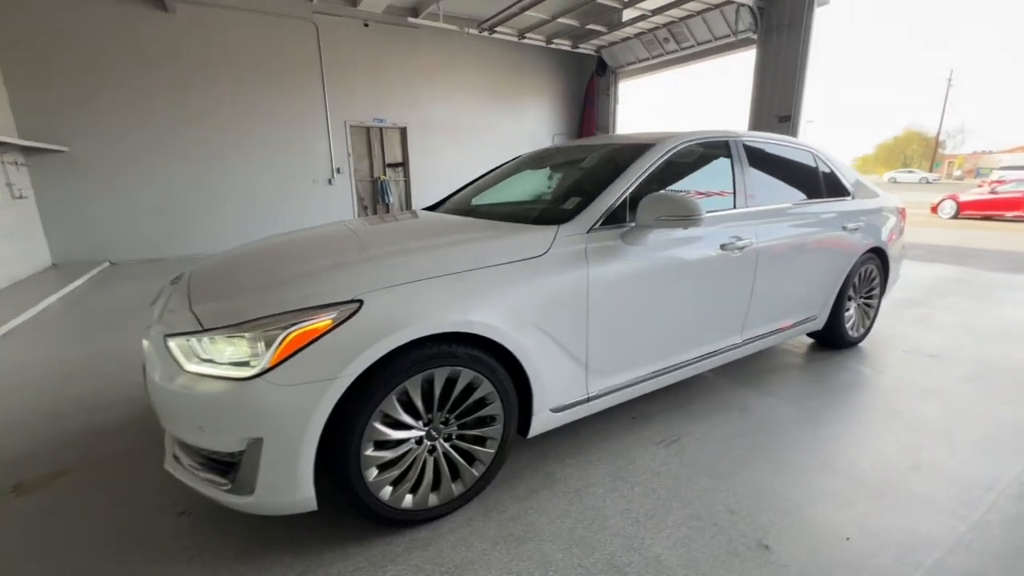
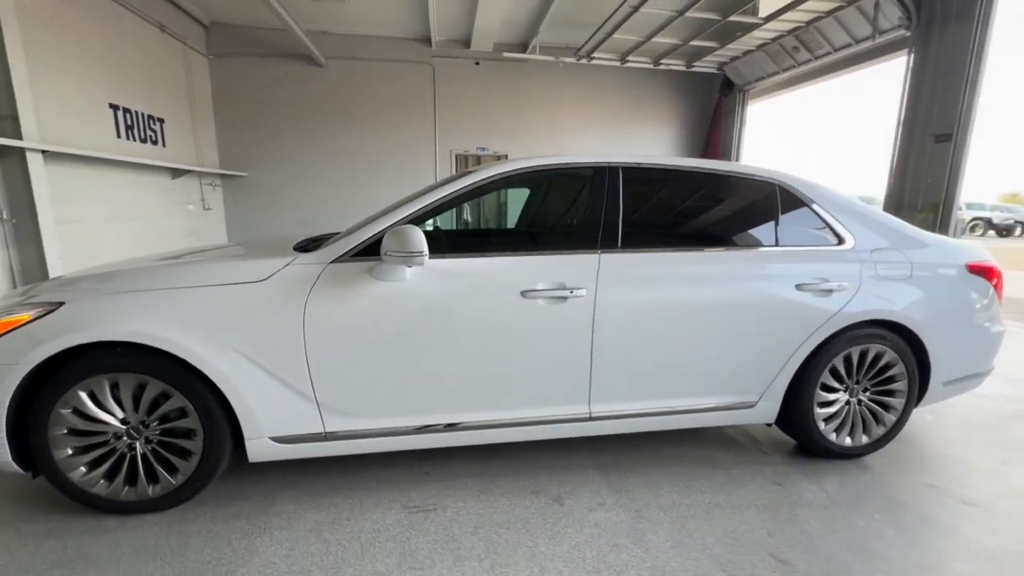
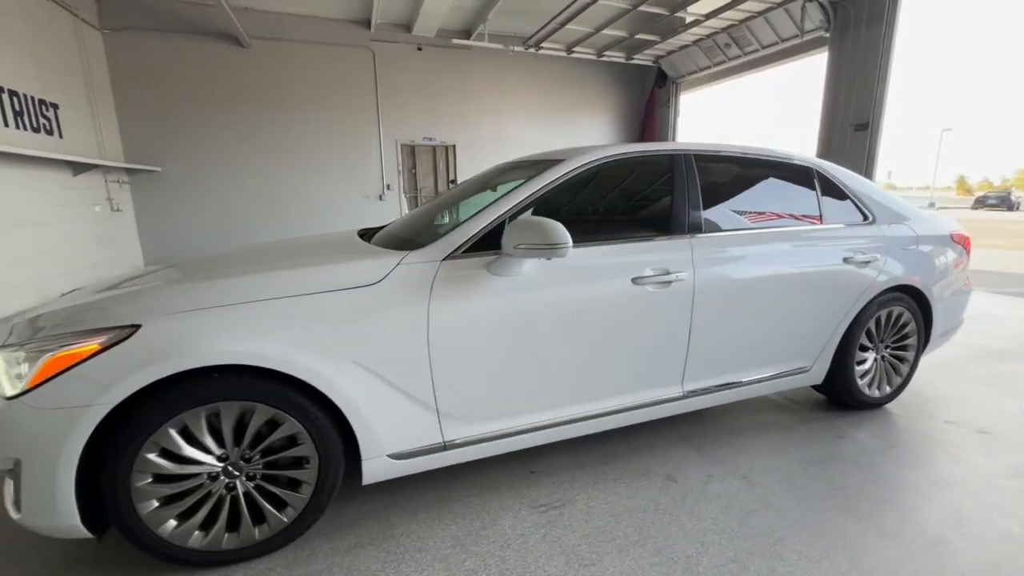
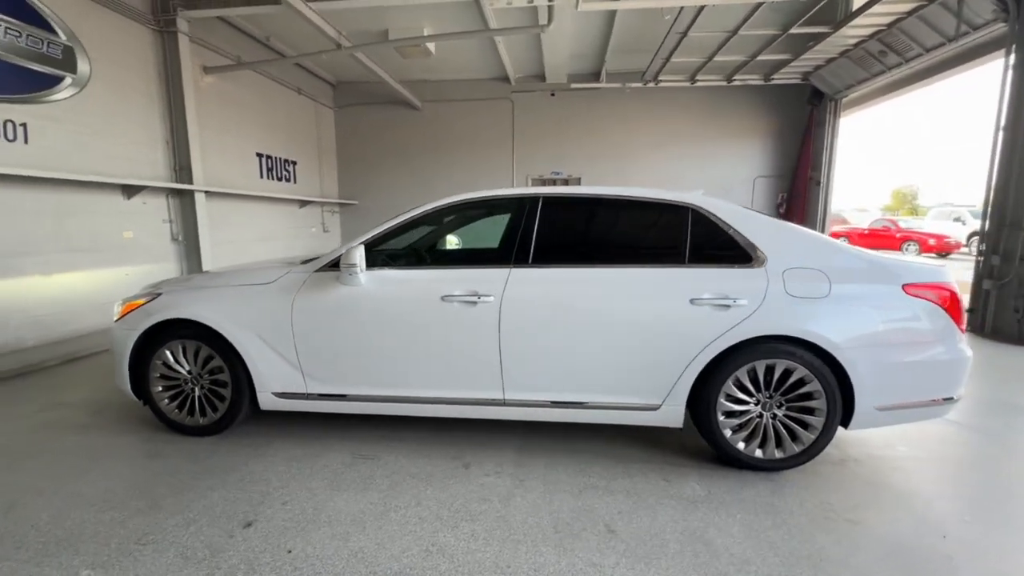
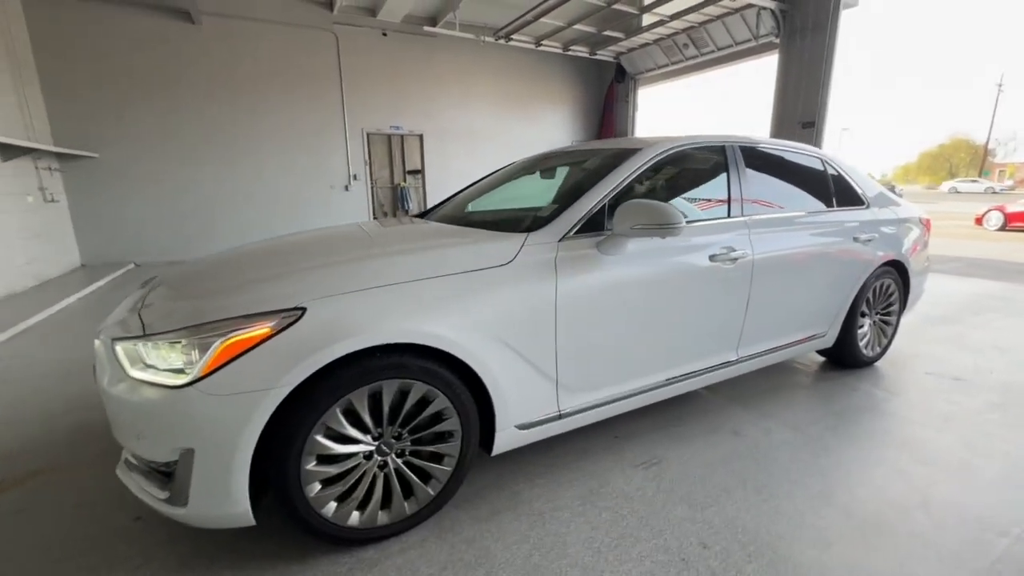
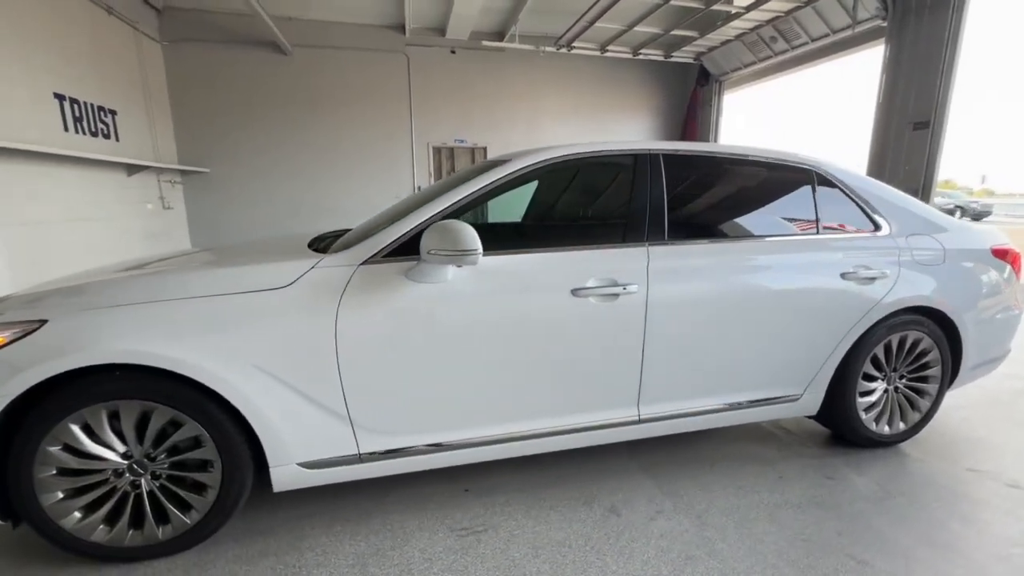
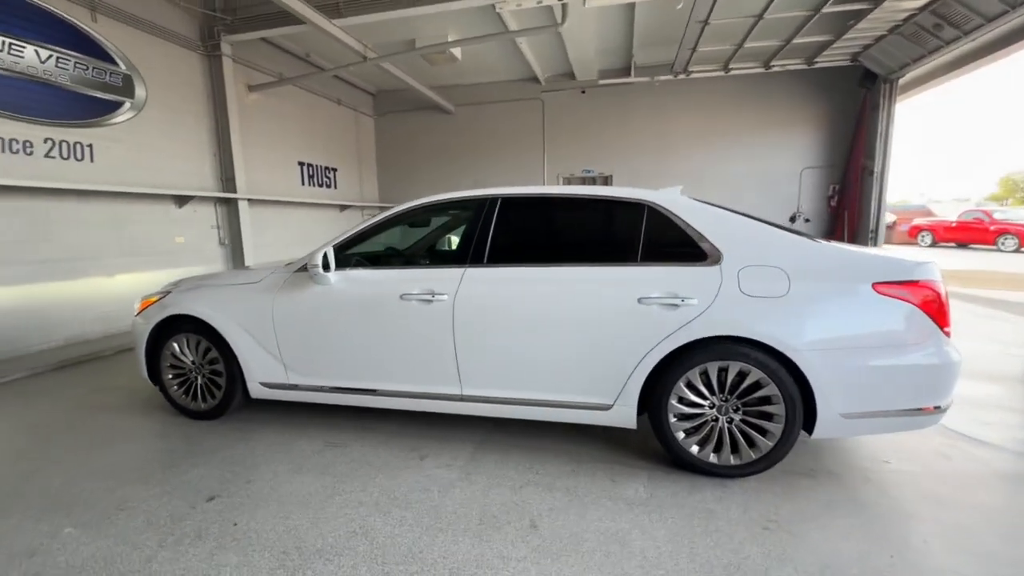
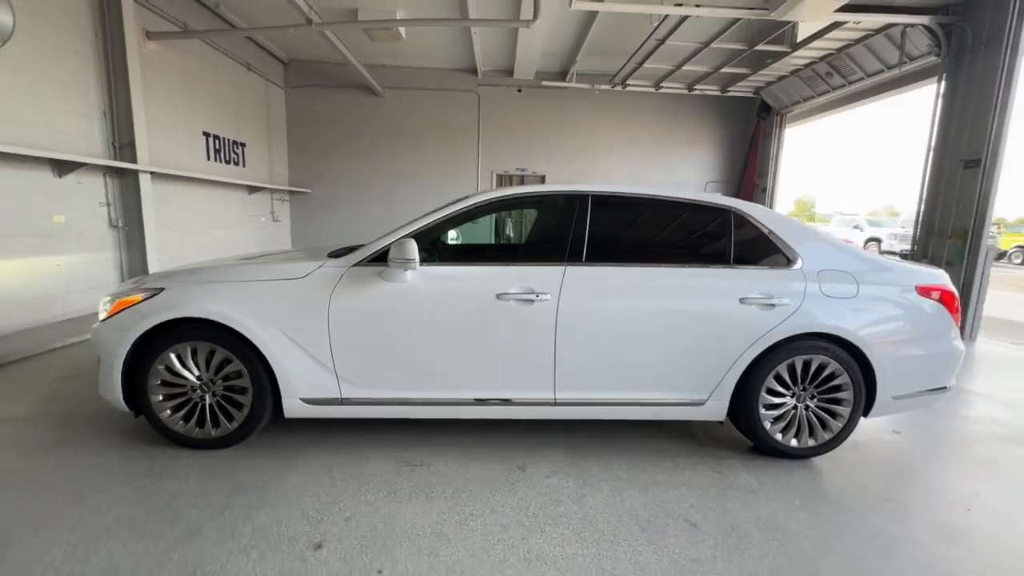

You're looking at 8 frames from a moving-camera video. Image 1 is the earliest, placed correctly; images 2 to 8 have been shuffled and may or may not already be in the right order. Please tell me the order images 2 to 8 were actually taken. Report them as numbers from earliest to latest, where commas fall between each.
5, 3, 6, 2, 8, 4, 7
